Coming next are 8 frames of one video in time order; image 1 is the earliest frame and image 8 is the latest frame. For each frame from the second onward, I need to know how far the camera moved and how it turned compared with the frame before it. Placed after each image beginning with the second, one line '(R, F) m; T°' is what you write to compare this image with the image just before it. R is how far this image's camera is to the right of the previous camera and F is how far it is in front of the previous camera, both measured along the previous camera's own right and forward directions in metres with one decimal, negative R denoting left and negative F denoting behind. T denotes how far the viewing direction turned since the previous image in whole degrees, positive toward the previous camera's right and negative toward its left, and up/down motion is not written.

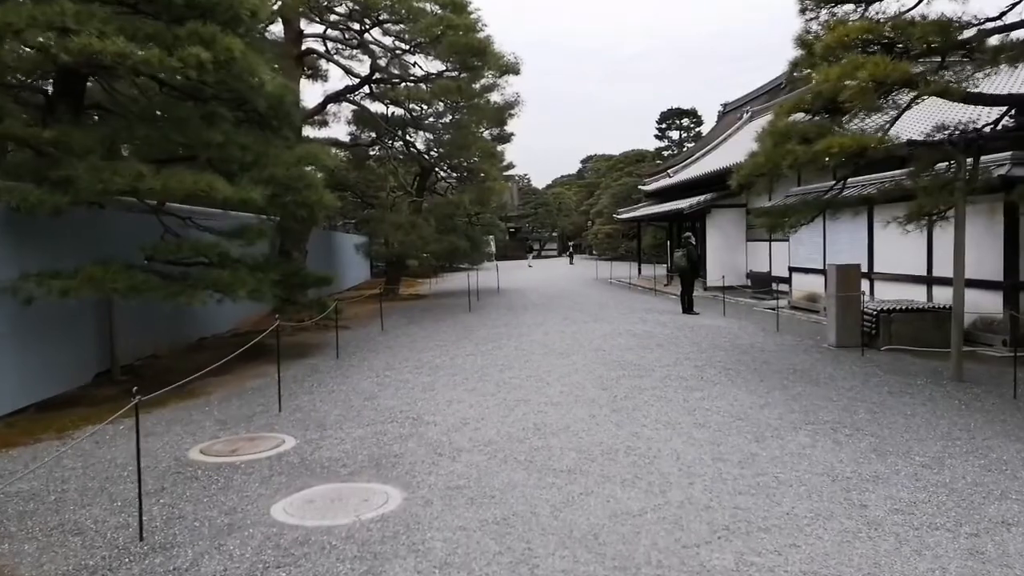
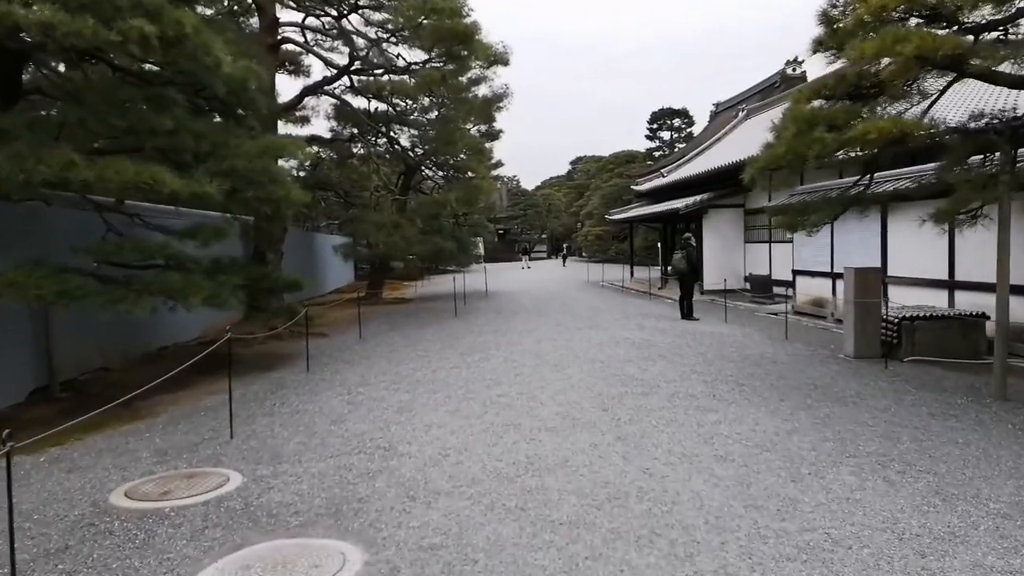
(0.0, +0.8) m; +1°
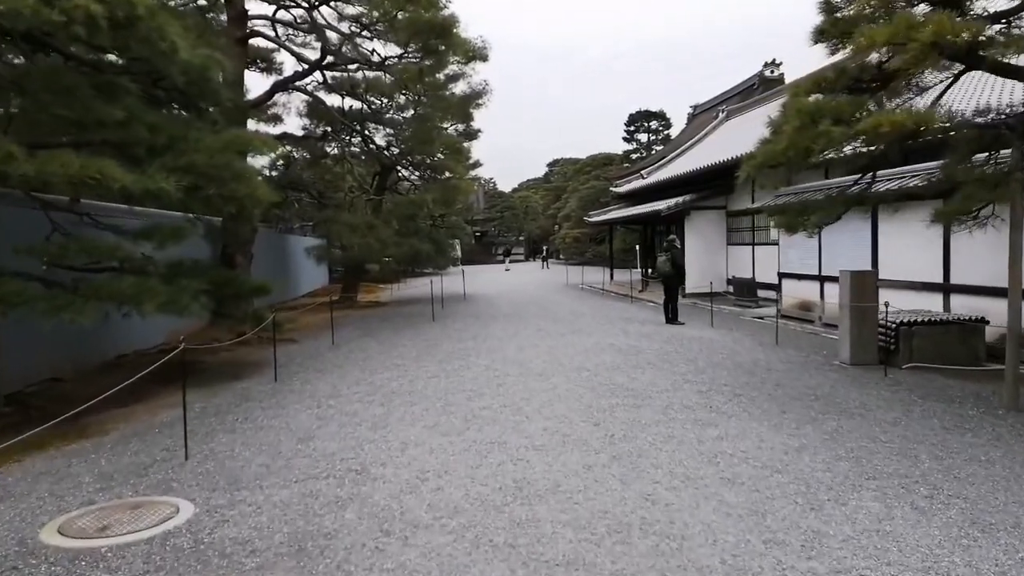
(0.0, +0.4) m; +2°
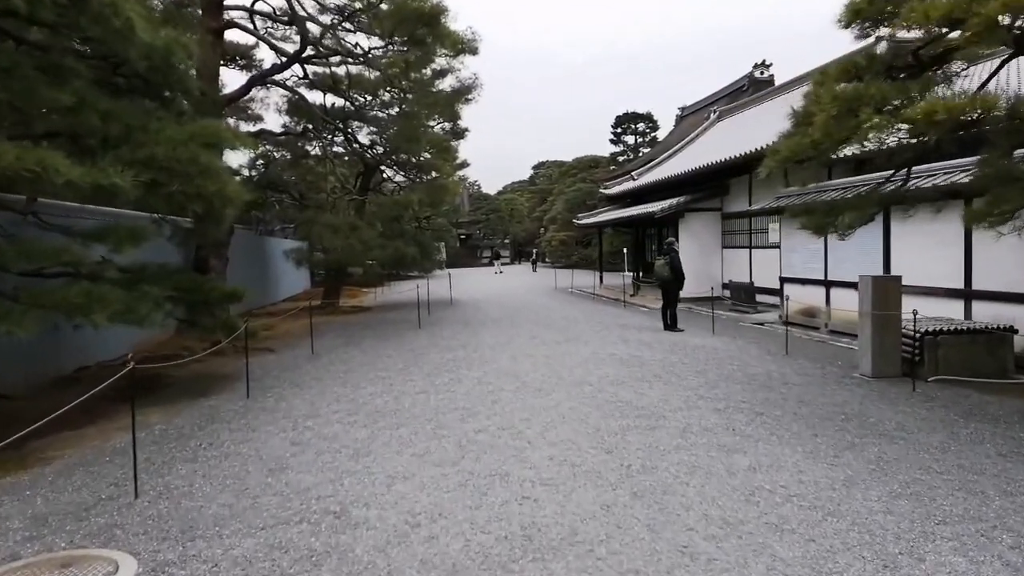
(-0.1, +0.6) m; +1°
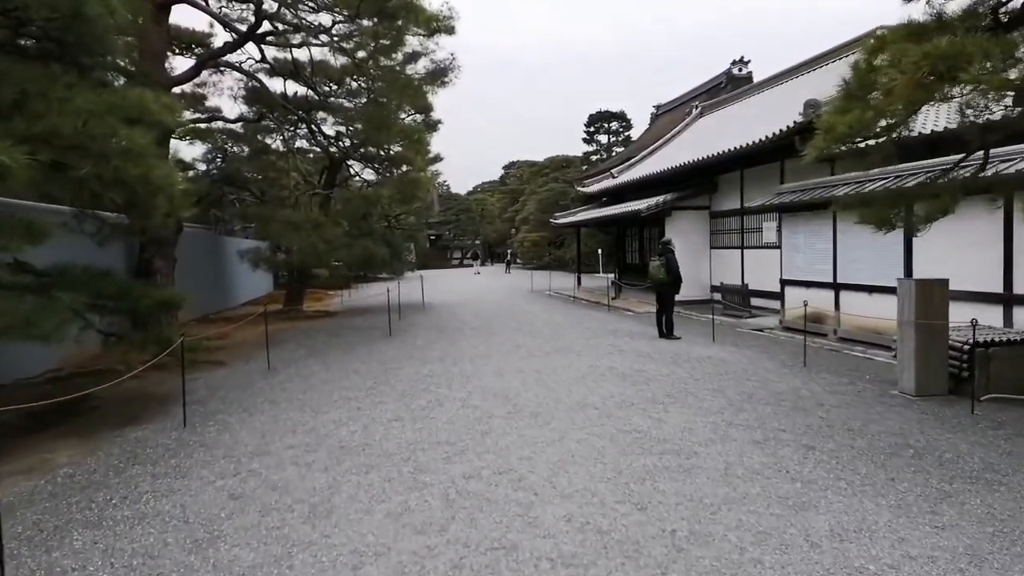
(-0.2, +1.0) m; +2°
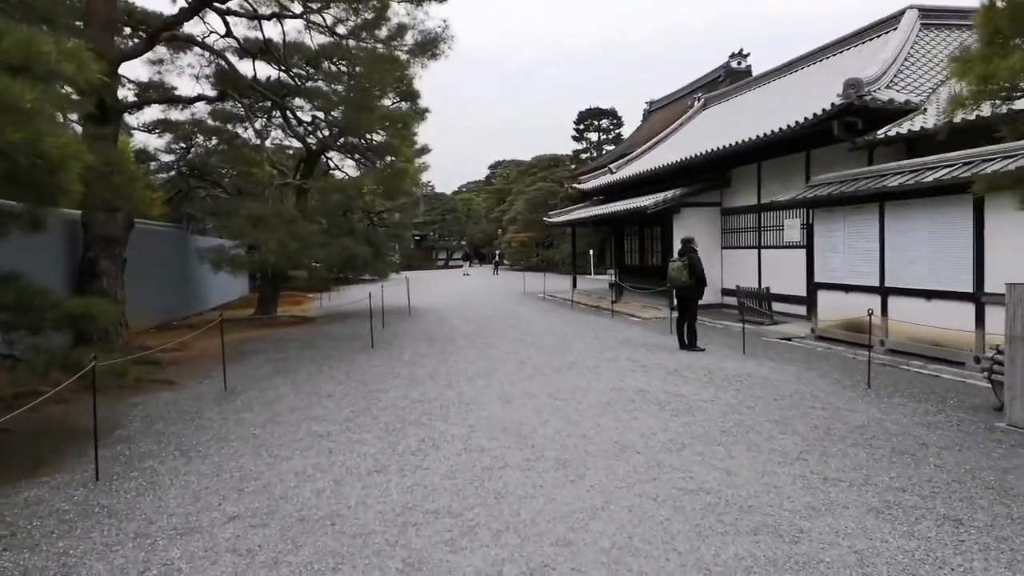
(-0.2, +1.3) m; +1°
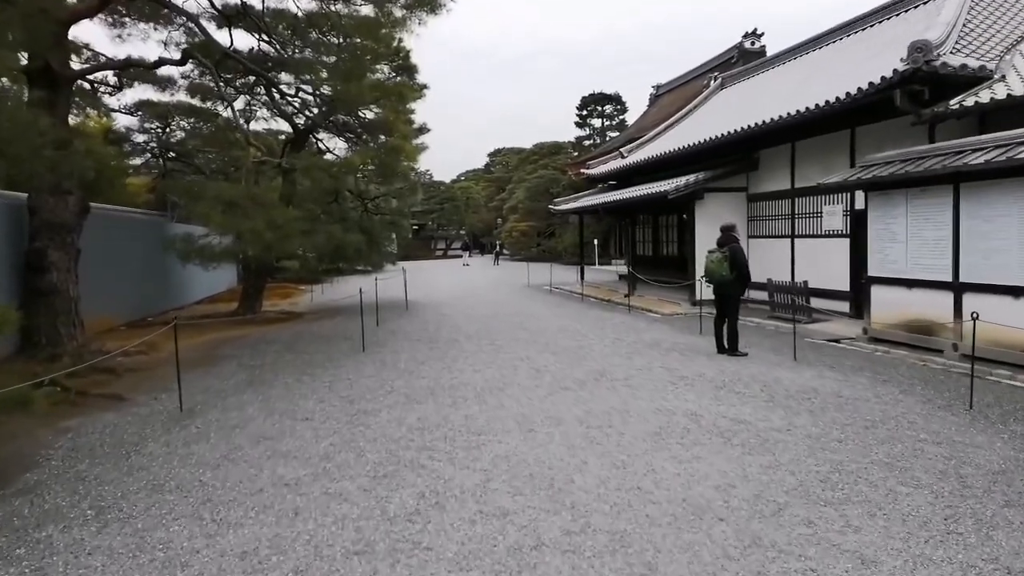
(-0.1, +1.2) m; 0°
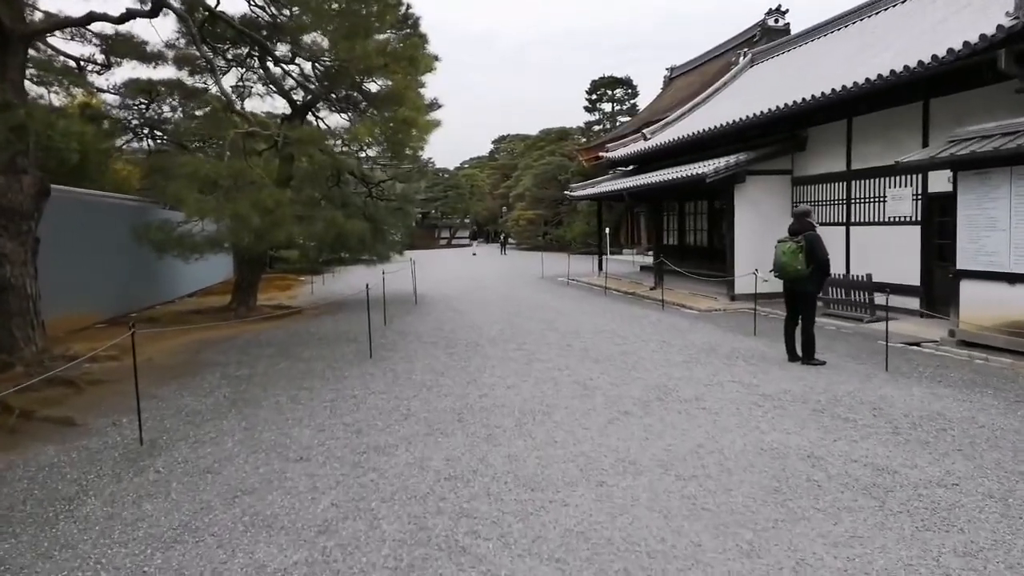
(-0.3, +1.2) m; 0°
